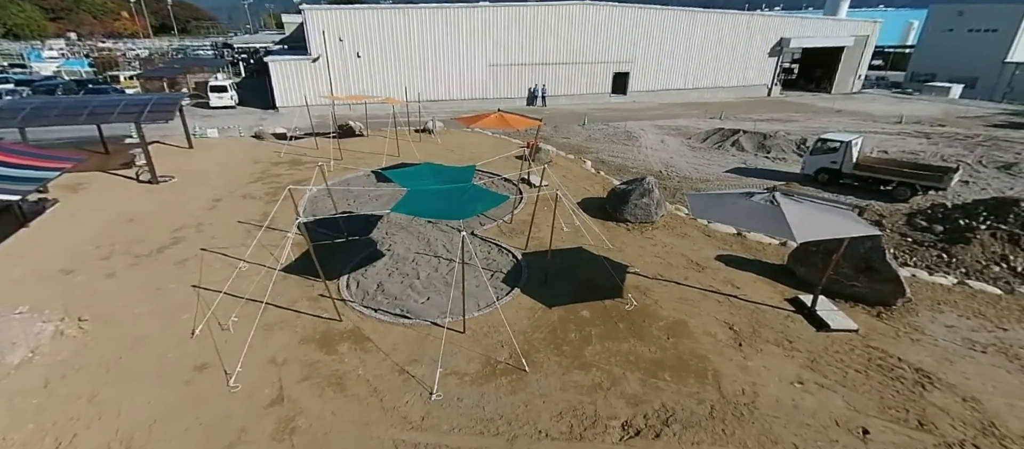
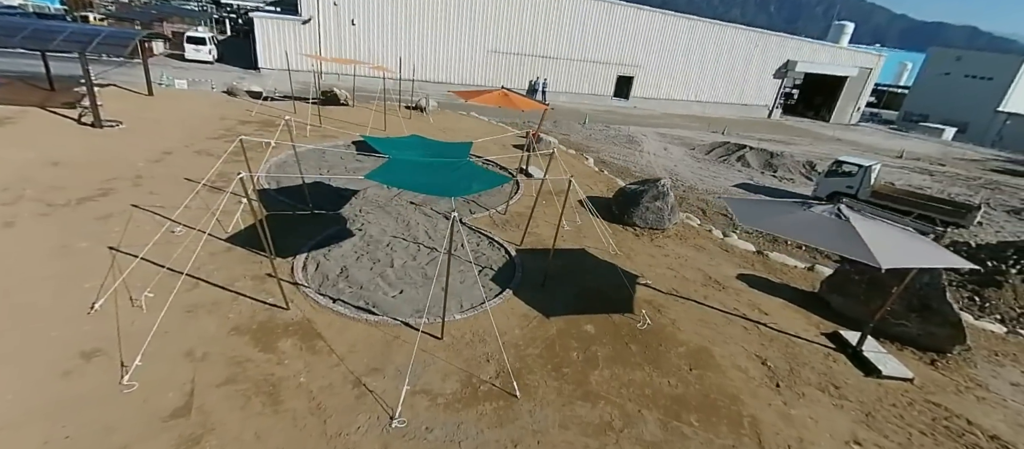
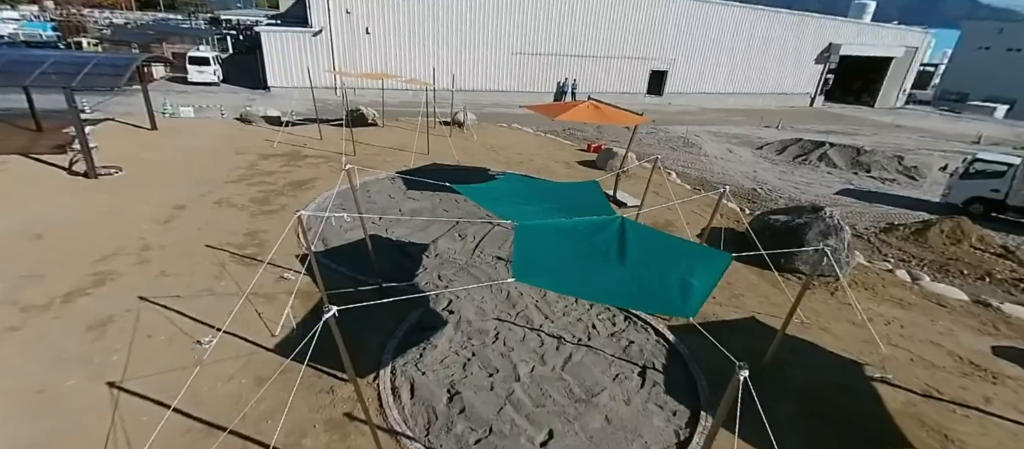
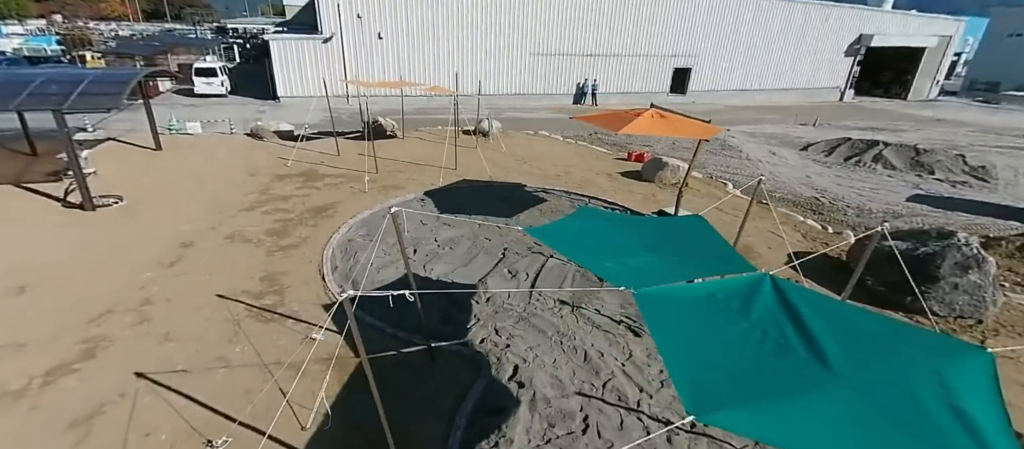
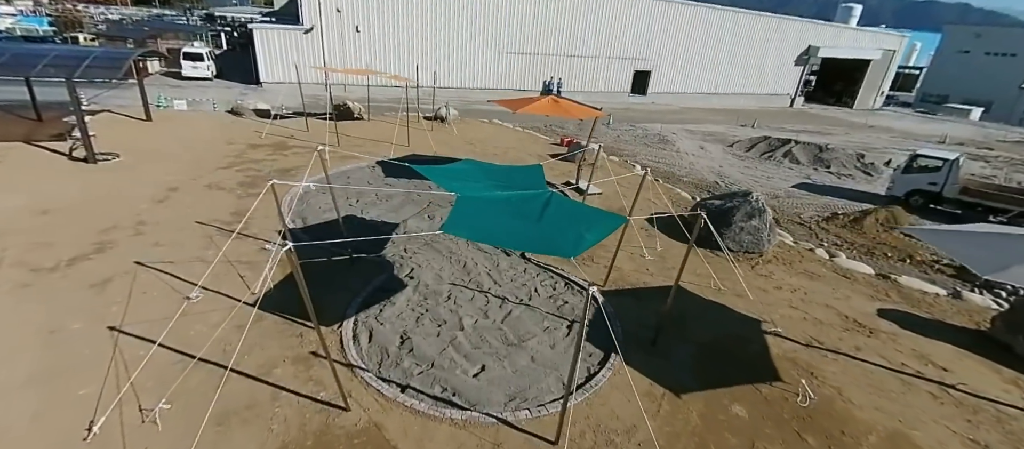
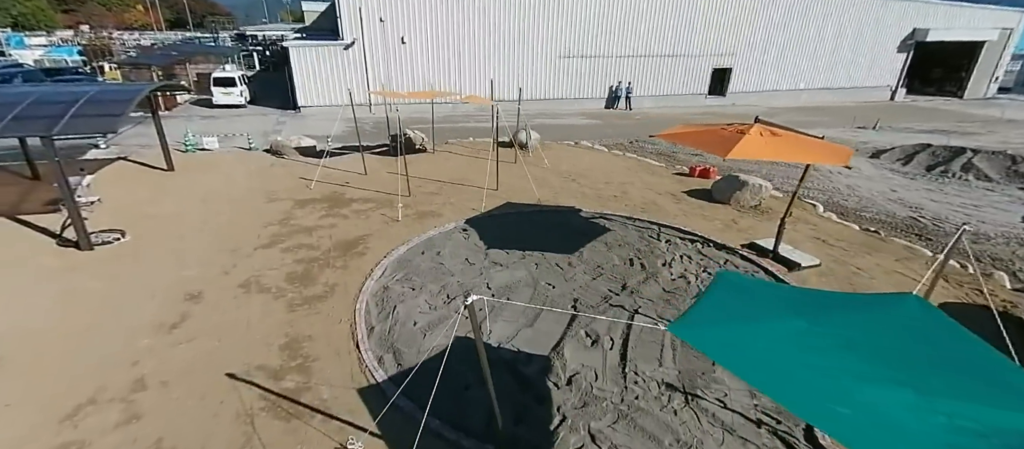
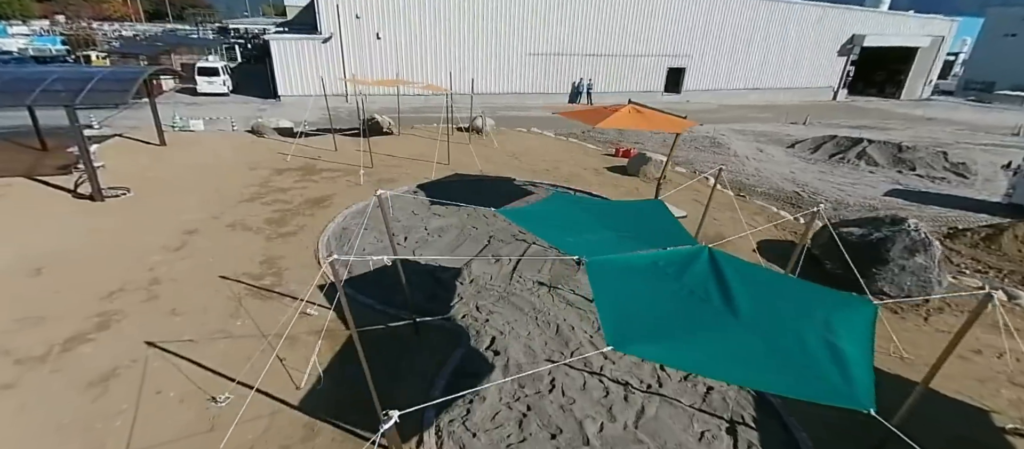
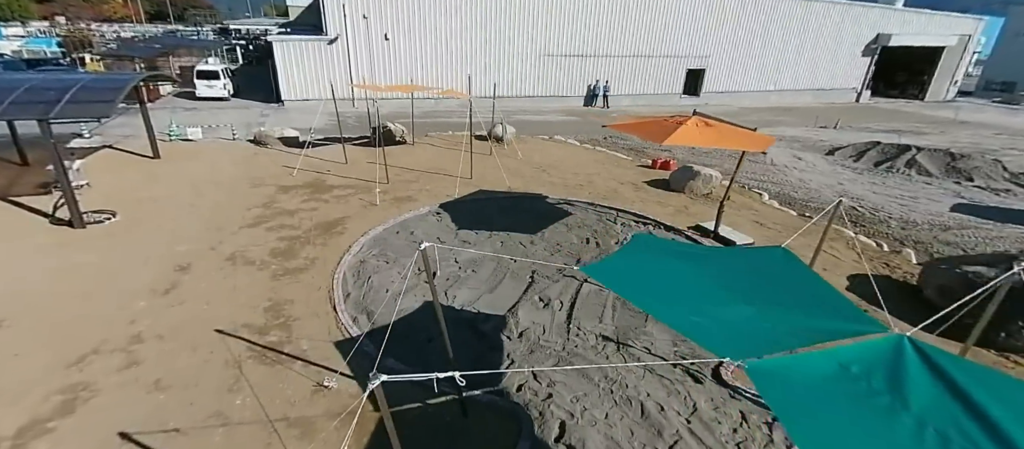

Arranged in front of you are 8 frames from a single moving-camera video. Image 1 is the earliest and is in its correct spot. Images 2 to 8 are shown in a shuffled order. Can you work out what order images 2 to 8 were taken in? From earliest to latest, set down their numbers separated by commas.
2, 5, 3, 7, 4, 8, 6
